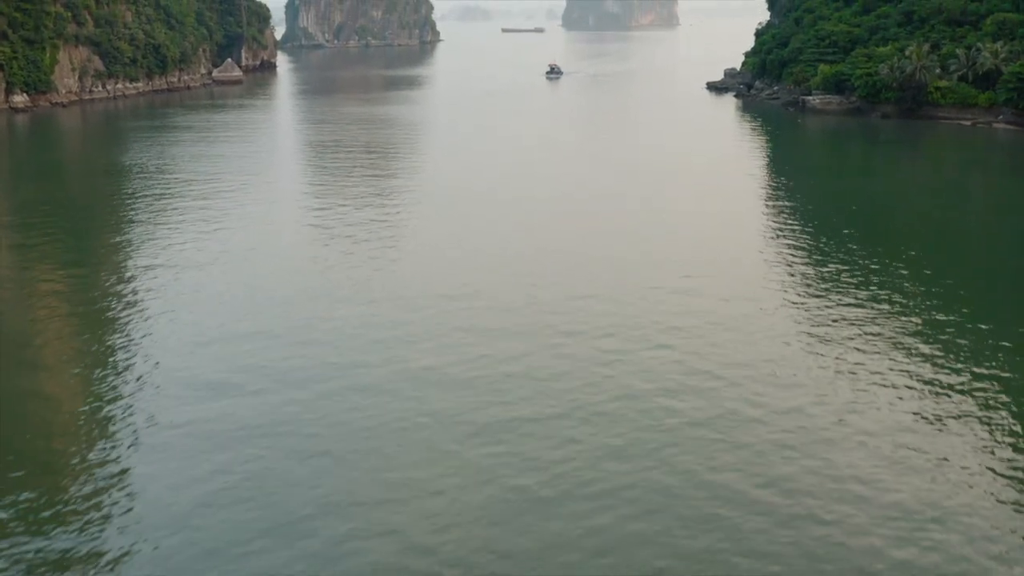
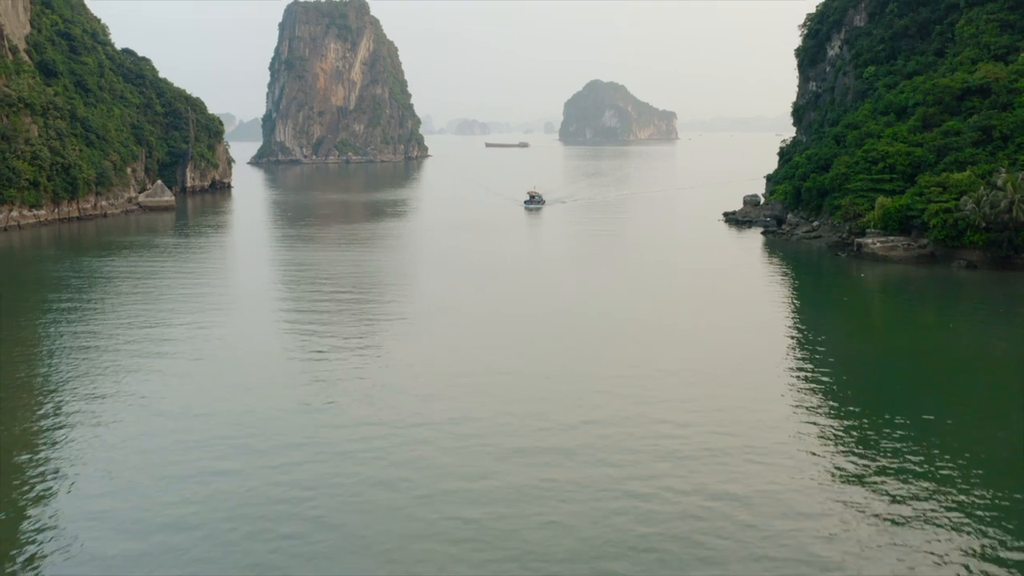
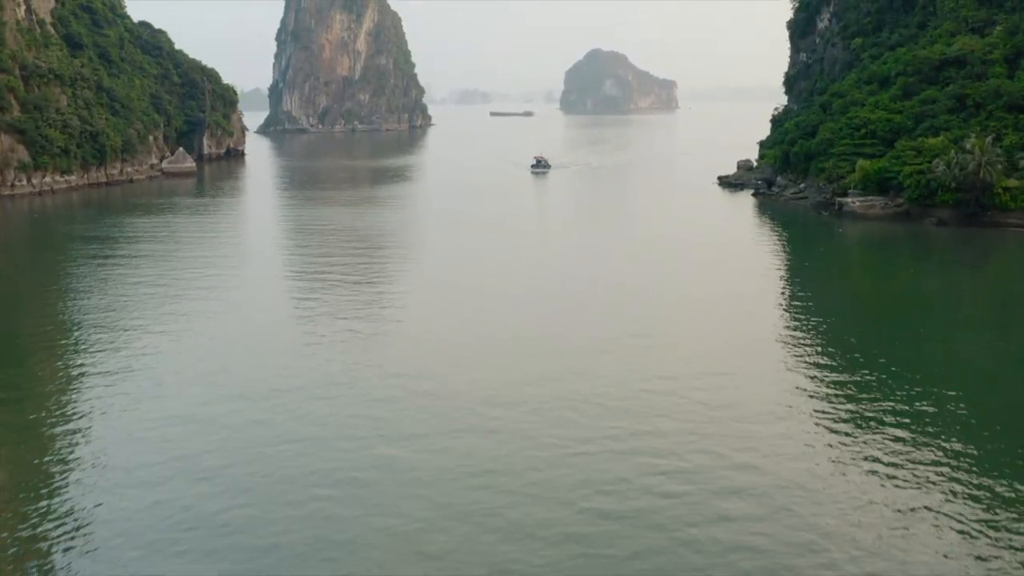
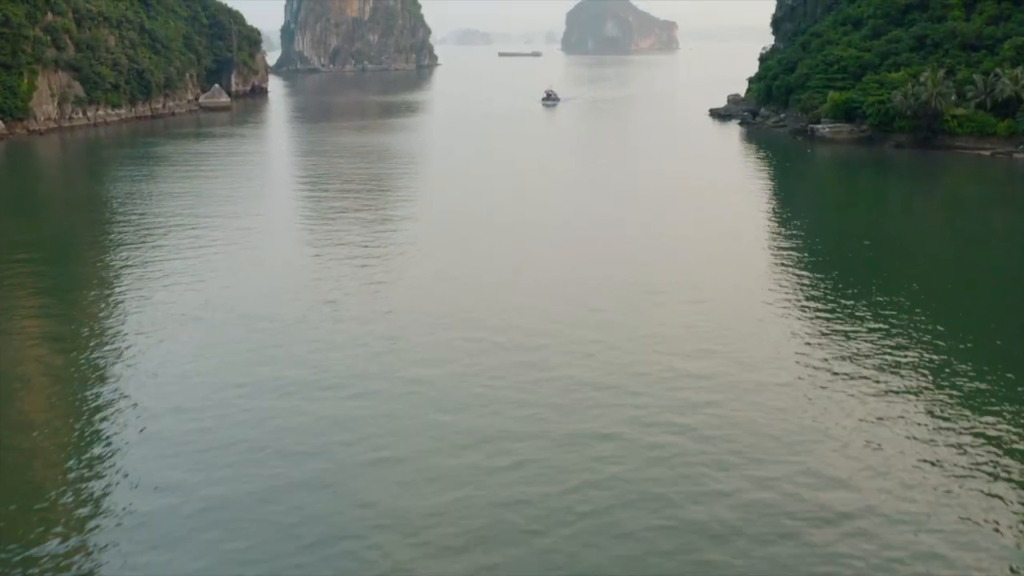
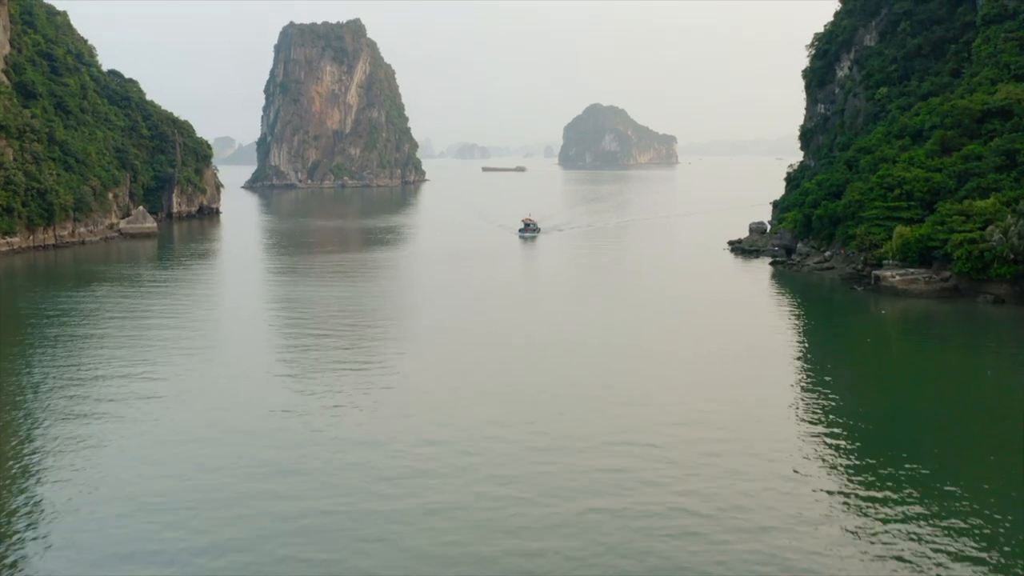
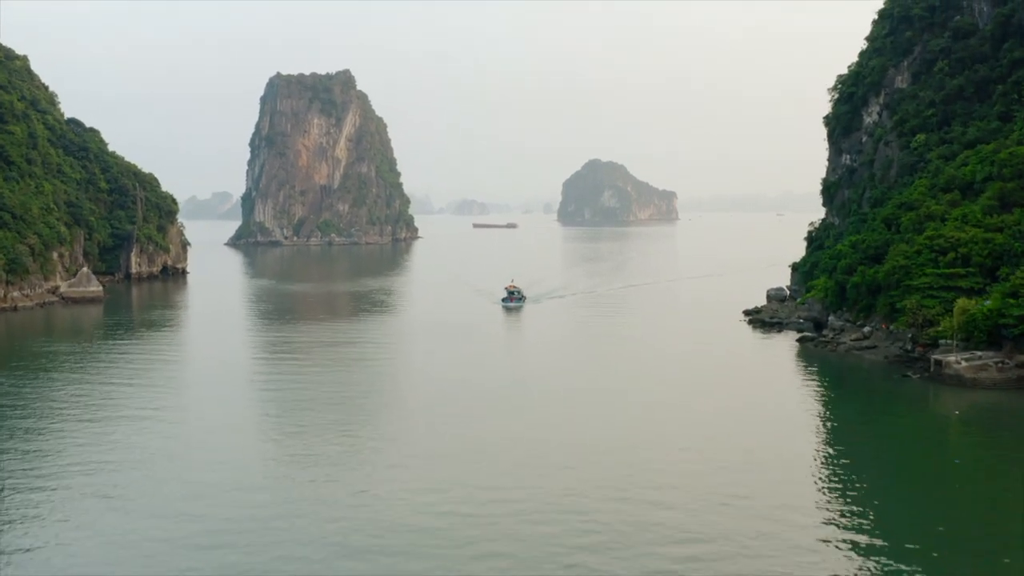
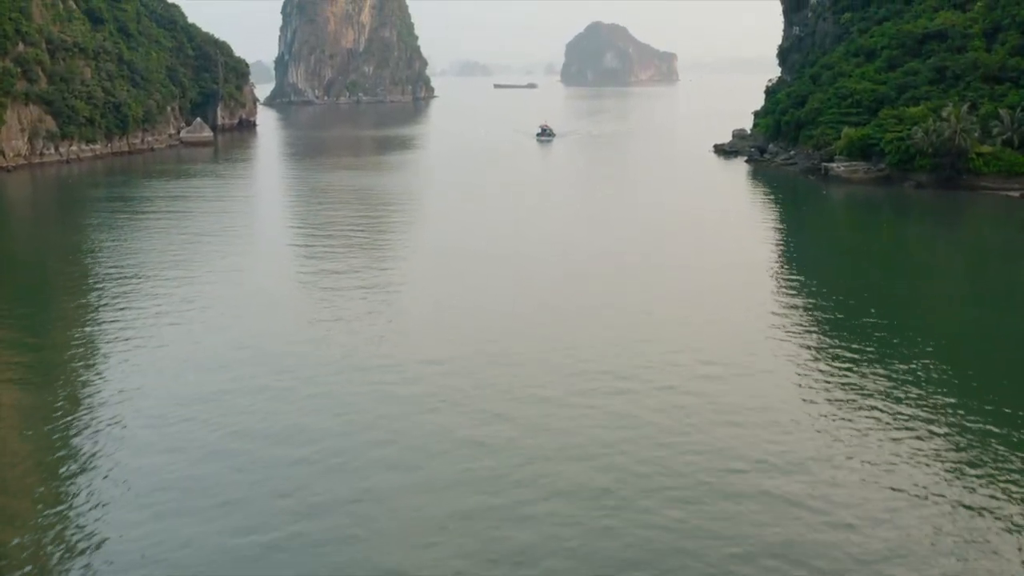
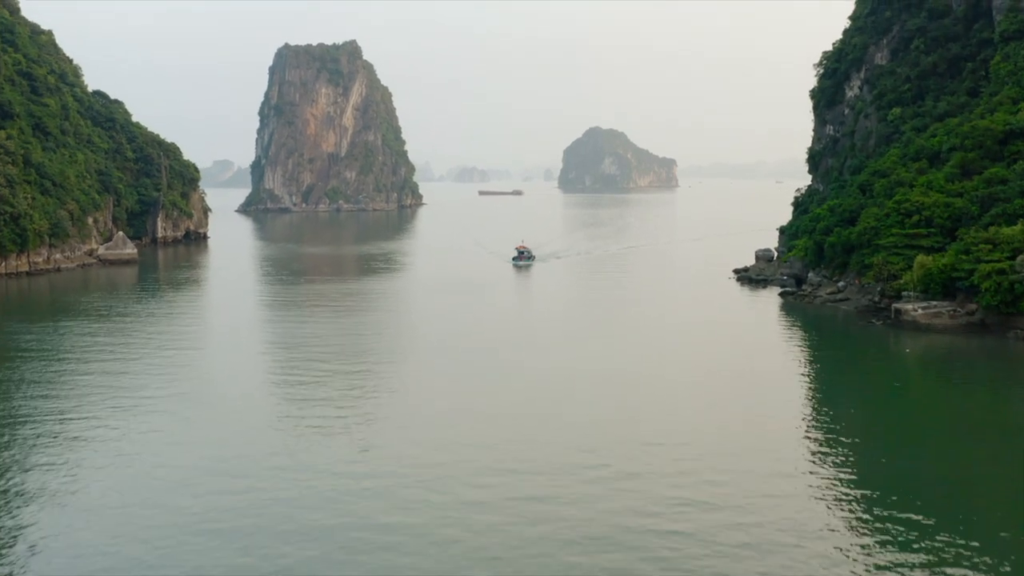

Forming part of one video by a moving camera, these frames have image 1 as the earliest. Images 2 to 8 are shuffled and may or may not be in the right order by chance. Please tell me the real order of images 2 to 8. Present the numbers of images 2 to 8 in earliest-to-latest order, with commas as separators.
4, 7, 3, 2, 5, 8, 6
